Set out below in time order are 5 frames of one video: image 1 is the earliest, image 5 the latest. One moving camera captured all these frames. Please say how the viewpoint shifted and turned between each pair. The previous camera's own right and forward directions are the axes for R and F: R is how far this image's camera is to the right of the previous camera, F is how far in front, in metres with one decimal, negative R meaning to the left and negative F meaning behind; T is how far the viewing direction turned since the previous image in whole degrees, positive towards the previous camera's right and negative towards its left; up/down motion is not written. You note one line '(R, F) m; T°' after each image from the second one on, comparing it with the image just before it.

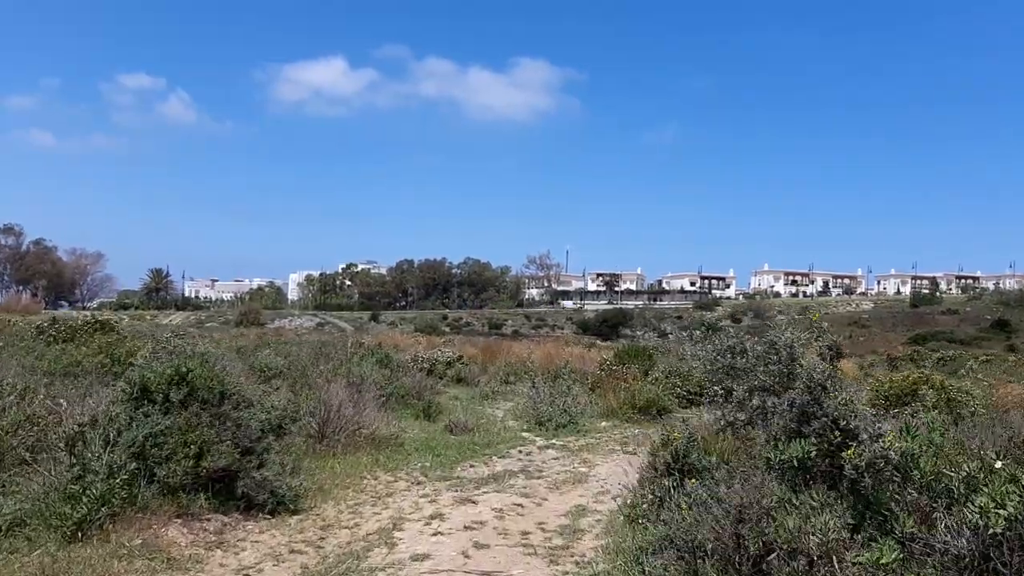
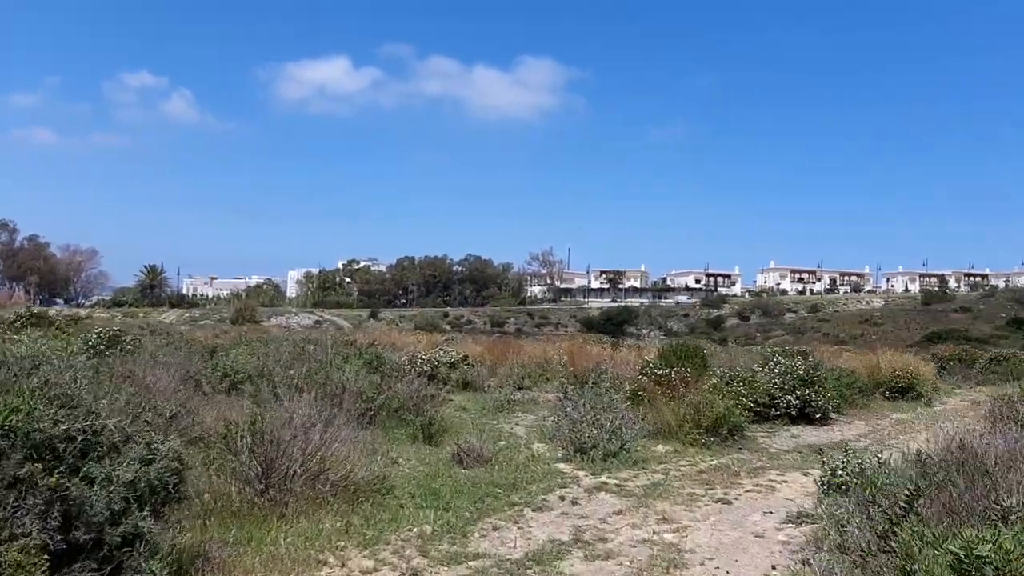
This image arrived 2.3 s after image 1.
(-0.3, +2.8) m; 0°
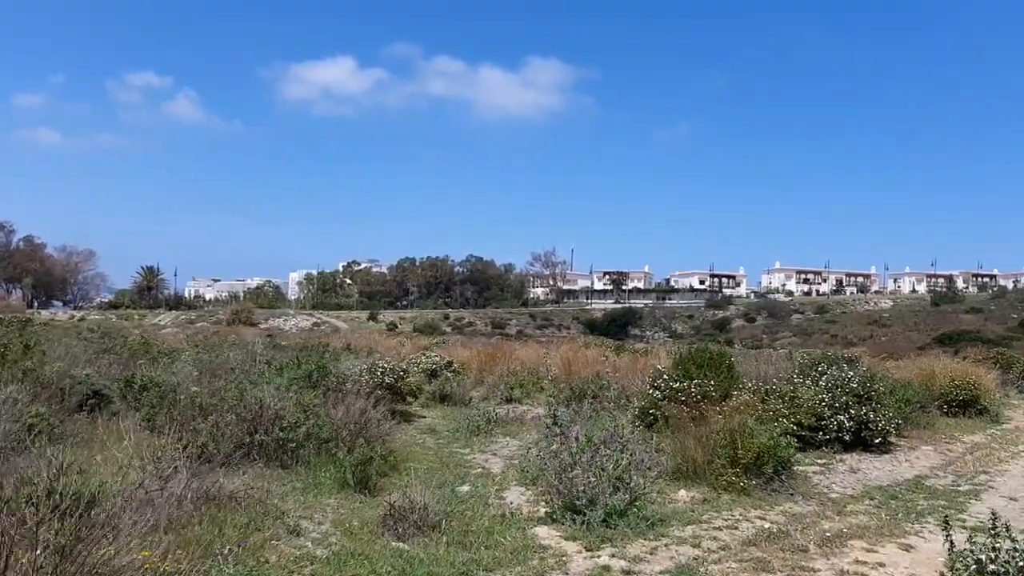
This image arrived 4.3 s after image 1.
(+0.3, +2.4) m; 0°
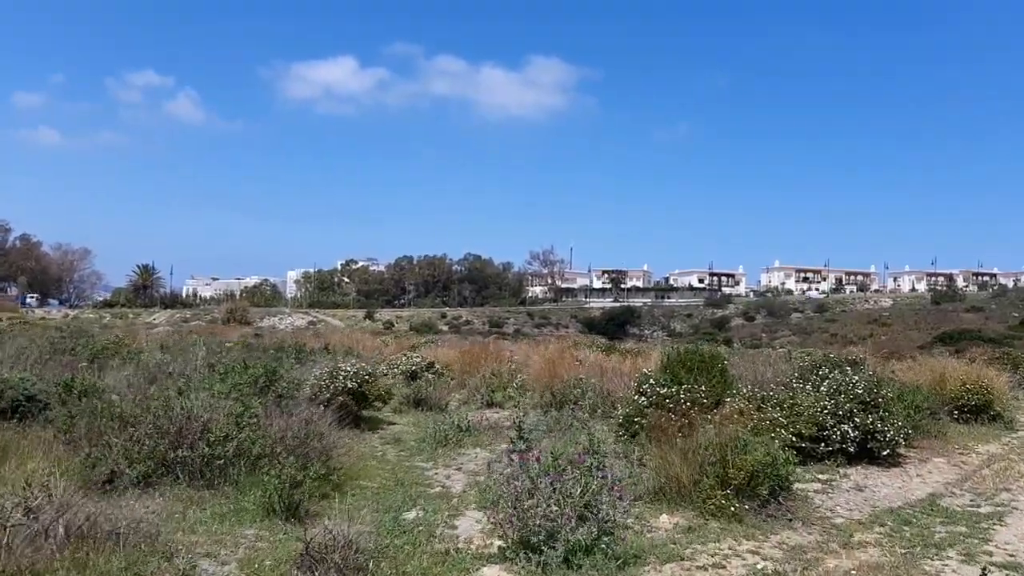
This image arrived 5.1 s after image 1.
(+0.4, +0.9) m; 0°
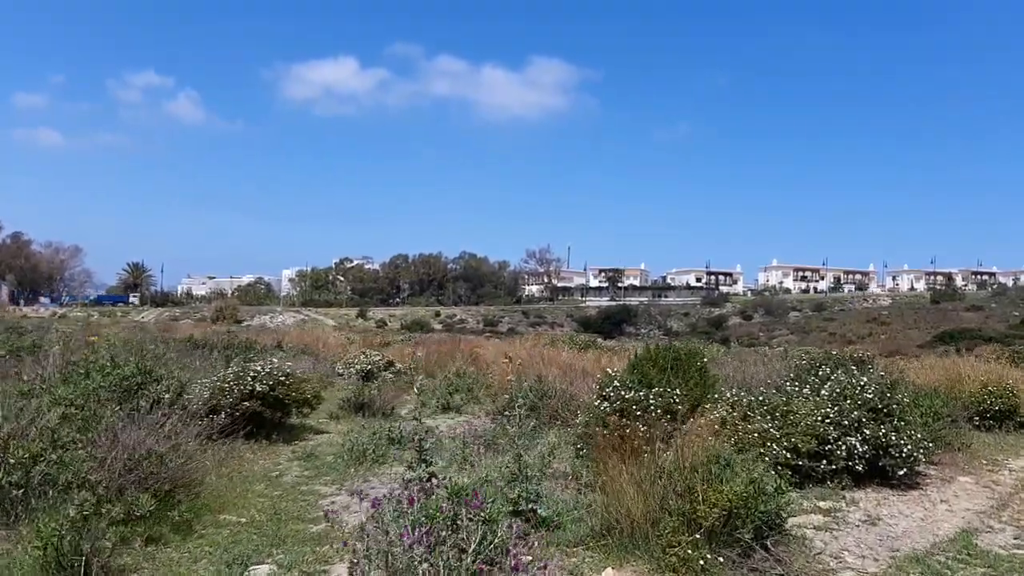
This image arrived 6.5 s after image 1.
(+0.7, +1.5) m; 0°
